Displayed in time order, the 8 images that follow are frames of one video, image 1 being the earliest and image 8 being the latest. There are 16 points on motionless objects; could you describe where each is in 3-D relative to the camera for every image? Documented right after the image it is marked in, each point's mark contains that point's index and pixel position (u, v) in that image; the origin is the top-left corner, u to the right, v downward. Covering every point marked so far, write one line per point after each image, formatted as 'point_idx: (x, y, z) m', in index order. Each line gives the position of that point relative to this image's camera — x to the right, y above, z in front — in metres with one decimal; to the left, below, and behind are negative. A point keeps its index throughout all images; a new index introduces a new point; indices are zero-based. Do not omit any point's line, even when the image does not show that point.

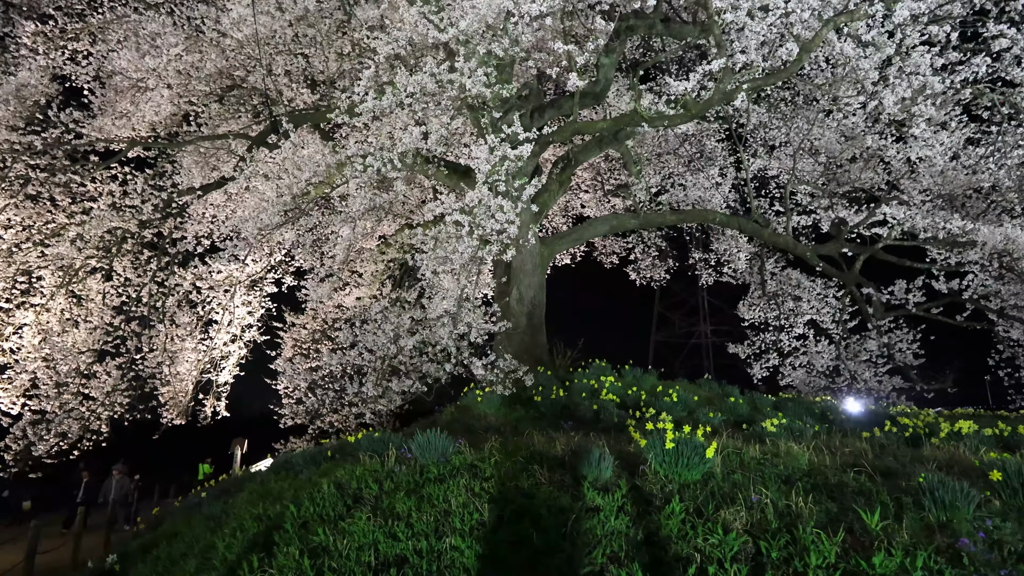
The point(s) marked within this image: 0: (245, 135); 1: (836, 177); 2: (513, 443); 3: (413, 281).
0: (-4.7, +2.6, +10.6) m
1: (+6.8, +2.3, +12.9) m
2: (0.0, -1.3, +5.0) m
3: (-2.1, +0.1, +11.9) m
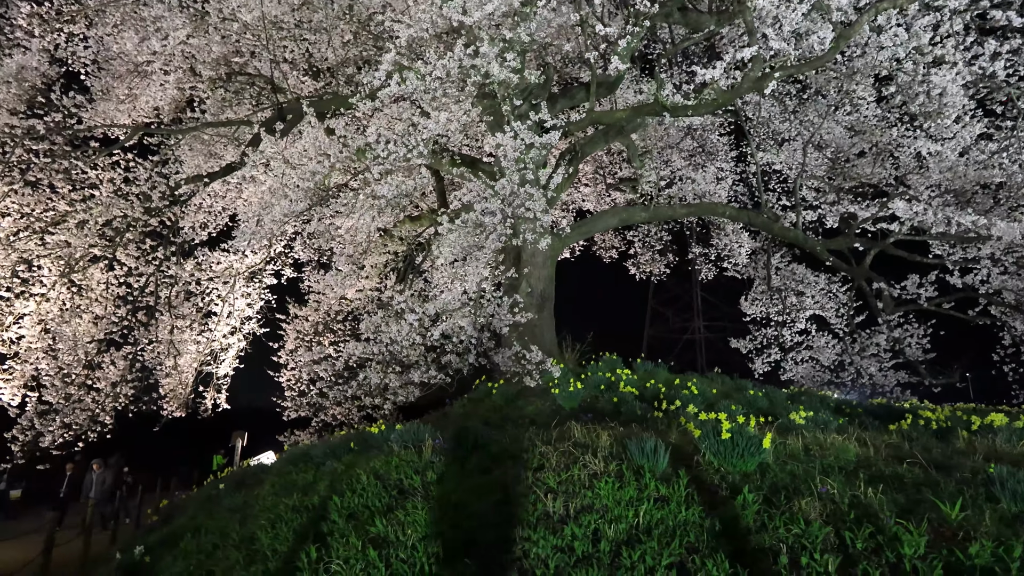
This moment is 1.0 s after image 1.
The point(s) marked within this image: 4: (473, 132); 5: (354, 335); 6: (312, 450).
0: (-4.5, +2.8, +10.5) m
1: (+7.0, +2.4, +13.0) m
2: (+0.3, -1.2, +5.0) m
3: (-1.9, +0.3, +11.8) m
4: (-0.5, +2.3, +9.1) m
5: (-3.5, -1.0, +12.9) m
6: (-2.4, -1.9, +7.3) m
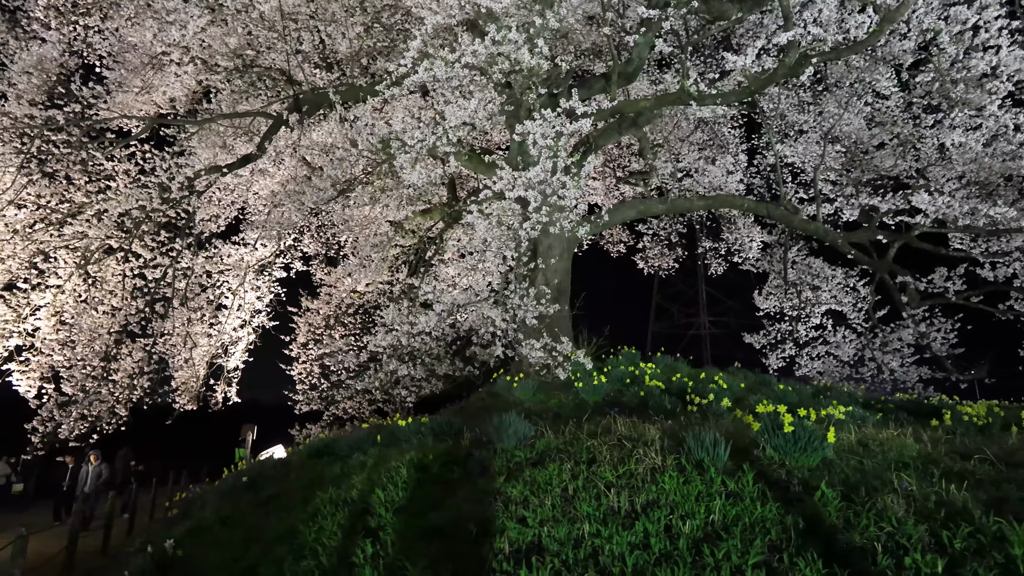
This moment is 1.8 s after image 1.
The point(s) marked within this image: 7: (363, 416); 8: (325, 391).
0: (-4.2, +2.9, +10.3) m
1: (+7.3, +2.6, +12.8) m
2: (+0.6, -1.1, +4.8) m
3: (-1.6, +0.4, +11.6) m
4: (-0.2, +2.4, +8.9) m
5: (-3.1, -0.9, +12.8) m
6: (-2.1, -1.8, +7.2) m
7: (-3.1, -2.7, +12.5) m
8: (-4.0, -2.2, +12.9) m
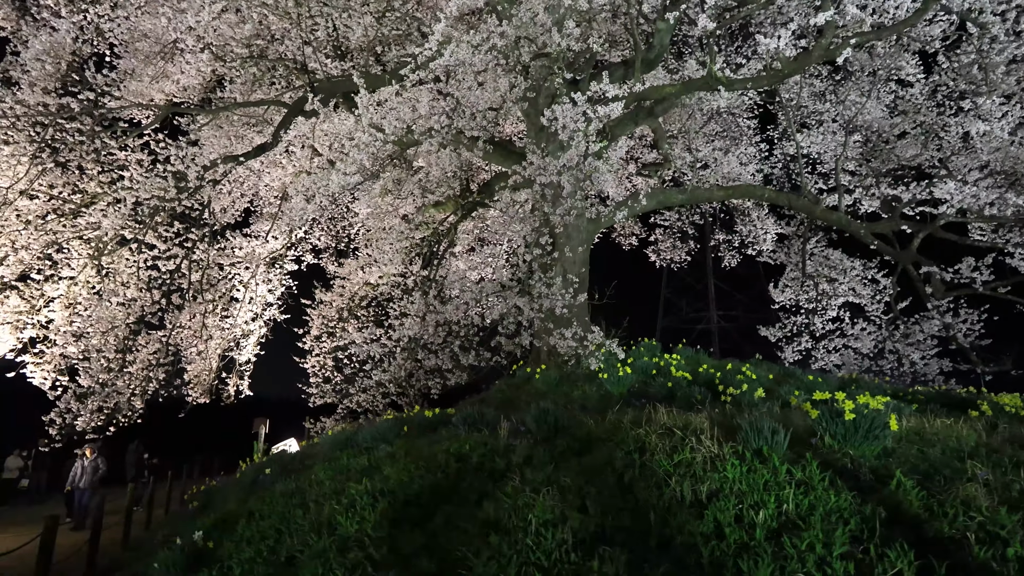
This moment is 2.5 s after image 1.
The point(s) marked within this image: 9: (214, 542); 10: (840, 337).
0: (-3.8, +3.1, +10.2) m
1: (+7.6, +2.7, +12.6) m
2: (+0.9, -1.0, +4.7) m
3: (-1.2, +0.6, +11.5) m
4: (+0.1, +2.5, +8.8) m
5: (-2.8, -0.7, +12.7) m
6: (-1.8, -1.7, +7.1) m
7: (-2.8, -2.5, +12.4) m
8: (-3.7, -2.0, +12.9) m
9: (-2.4, -2.1, +5.1) m
10: (+7.2, -1.1, +13.4) m
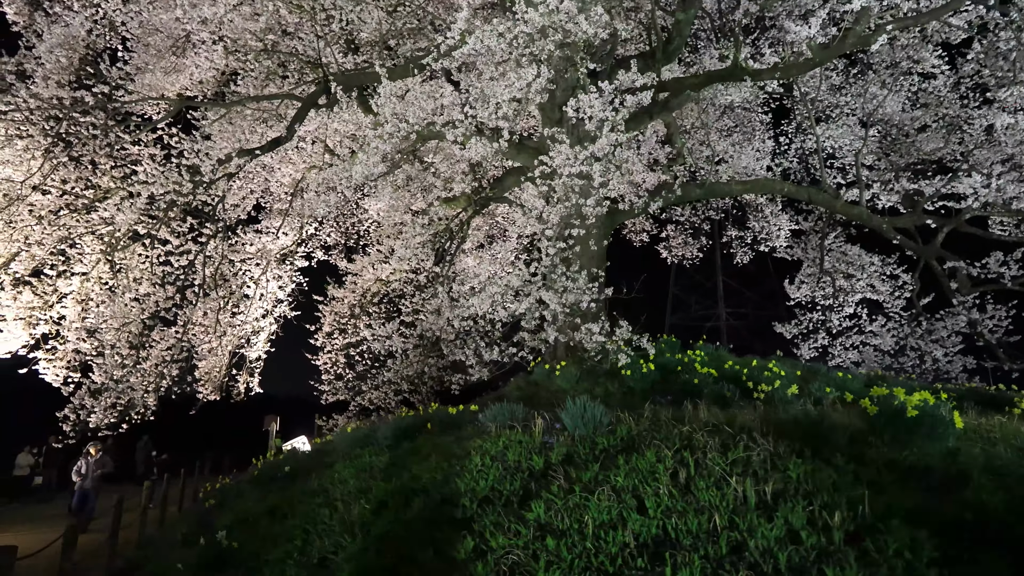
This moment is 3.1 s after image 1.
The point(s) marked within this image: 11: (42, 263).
0: (-3.6, +3.2, +10.1) m
1: (+7.9, +2.8, +12.4) m
2: (+1.2, -0.9, +4.6) m
3: (-0.9, +0.6, +11.4) m
4: (+0.4, +2.6, +8.6) m
5: (-2.5, -0.6, +12.6) m
6: (-1.6, -1.6, +6.9) m
7: (-2.5, -2.4, +12.3) m
8: (-3.4, -1.9, +12.7) m
9: (-2.2, -2.1, +5.0) m
10: (+7.5, -1.0, +13.2) m
11: (-7.8, +0.4, +10.0) m
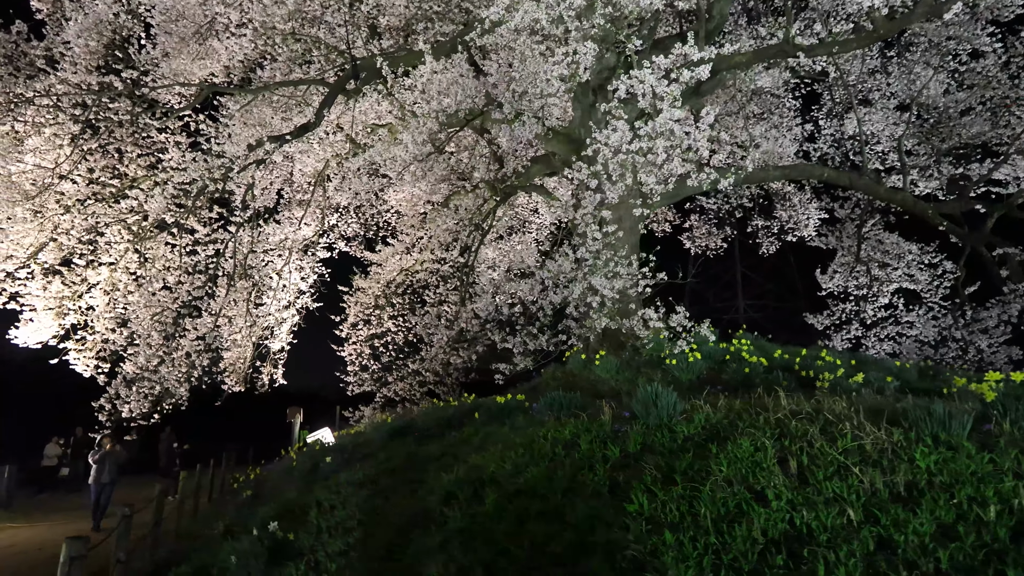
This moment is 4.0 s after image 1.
0: (-3.0, +3.4, +9.9) m
1: (+8.5, +3.0, +12.0) m
2: (+1.6, -0.8, +4.3) m
3: (-0.4, +0.8, +11.2) m
4: (+0.9, +2.8, +8.4) m
5: (-1.9, -0.4, +12.4) m
6: (-1.1, -1.5, +6.7) m
7: (-1.9, -2.2, +12.2) m
8: (-2.8, -1.7, +12.6) m
9: (-1.7, -1.9, +4.8) m
10: (+8.1, -0.8, +12.8) m
11: (-7.2, +0.6, +10.0) m
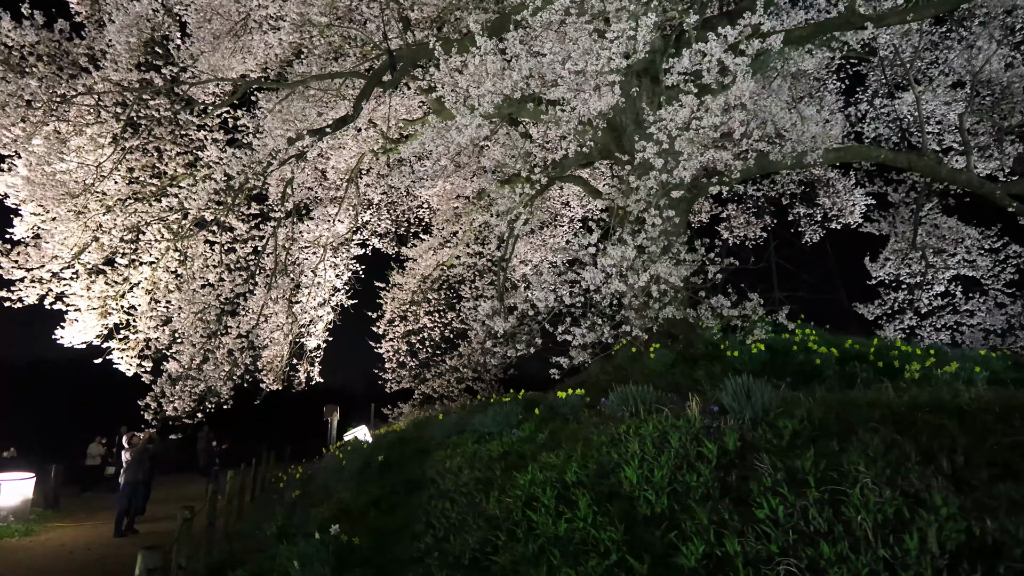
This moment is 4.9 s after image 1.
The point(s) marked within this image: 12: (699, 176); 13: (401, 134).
0: (-2.4, +3.4, +9.7) m
1: (+9.2, +3.3, +11.3) m
2: (+2.1, -0.7, +3.9) m
3: (+0.4, +1.0, +10.9) m
4: (+1.5, +2.9, +8.0) m
5: (-1.1, -0.3, +12.2) m
6: (-0.5, -1.4, +6.5) m
7: (-1.1, -2.1, +11.9) m
8: (-1.9, -1.6, +12.4) m
9: (-1.2, -1.9, +4.6) m
10: (+8.9, -0.5, +12.2) m
11: (-6.5, +0.6, +9.9) m
12: (+2.4, +1.4, +7.8) m
13: (-2.0, +2.8, +11.0) m
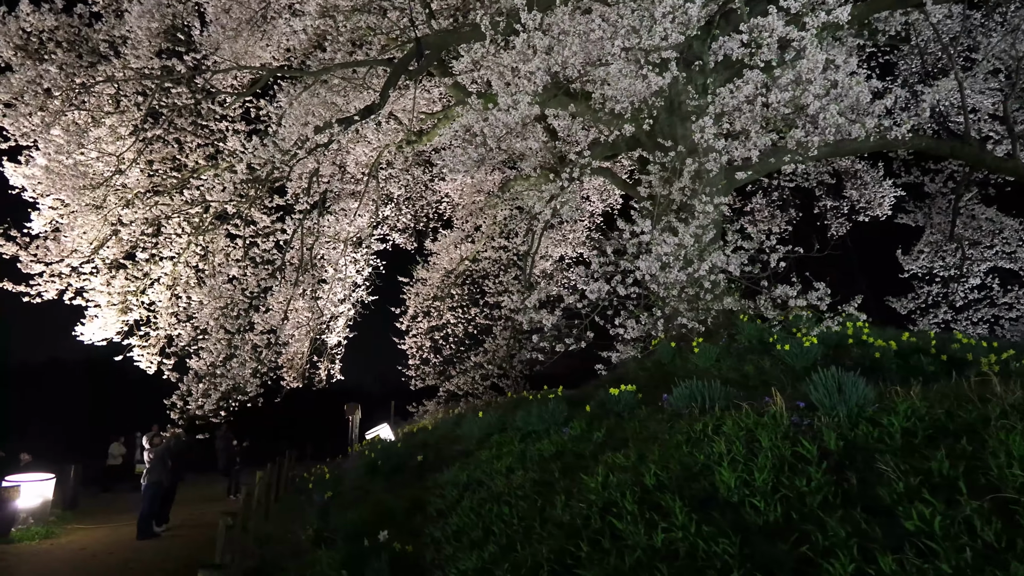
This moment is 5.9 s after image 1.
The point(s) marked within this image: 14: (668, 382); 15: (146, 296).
0: (-1.9, +3.5, +9.4) m
1: (+9.7, +3.5, +10.9) m
2: (+2.5, -0.6, +3.6) m
3: (+0.9, +1.1, +10.6) m
4: (+2.0, +3.0, +7.7) m
5: (-0.6, -0.2, +11.9) m
6: (0.0, -1.3, +6.2) m
7: (-0.5, -2.0, +11.7) m
8: (-1.4, -1.5, +12.1) m
9: (-0.8, -1.8, +4.3) m
10: (+9.4, -0.3, +11.7) m
11: (-6.0, +0.6, +9.7) m
12: (+2.8, +1.5, +7.5) m
13: (-1.5, +2.9, +10.8) m
14: (+1.8, -0.9, +6.2) m
15: (-5.8, -0.1, +9.7) m
